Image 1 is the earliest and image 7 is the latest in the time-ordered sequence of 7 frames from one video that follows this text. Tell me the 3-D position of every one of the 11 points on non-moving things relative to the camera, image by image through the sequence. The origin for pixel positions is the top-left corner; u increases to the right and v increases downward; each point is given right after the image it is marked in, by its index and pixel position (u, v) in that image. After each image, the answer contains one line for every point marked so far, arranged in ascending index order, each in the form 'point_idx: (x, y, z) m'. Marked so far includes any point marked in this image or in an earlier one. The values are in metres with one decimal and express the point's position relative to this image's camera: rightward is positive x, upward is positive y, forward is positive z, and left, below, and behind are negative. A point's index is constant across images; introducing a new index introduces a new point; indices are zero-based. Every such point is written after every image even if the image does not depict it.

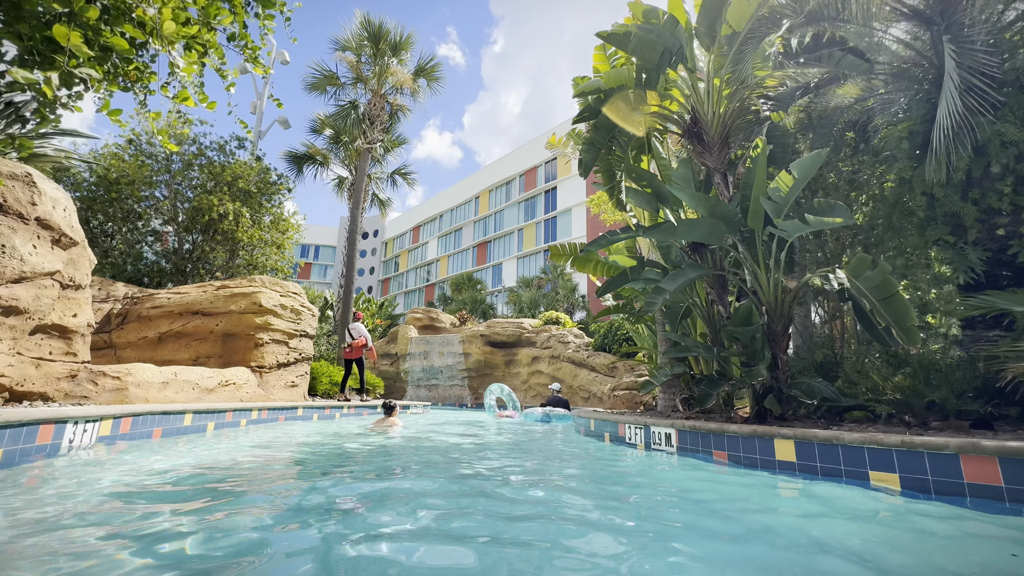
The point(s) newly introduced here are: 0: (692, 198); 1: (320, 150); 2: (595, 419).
0: (+2.1, +1.1, +5.2) m
1: (-7.1, +5.0, +16.5) m
2: (+1.3, -1.9, +6.4) m
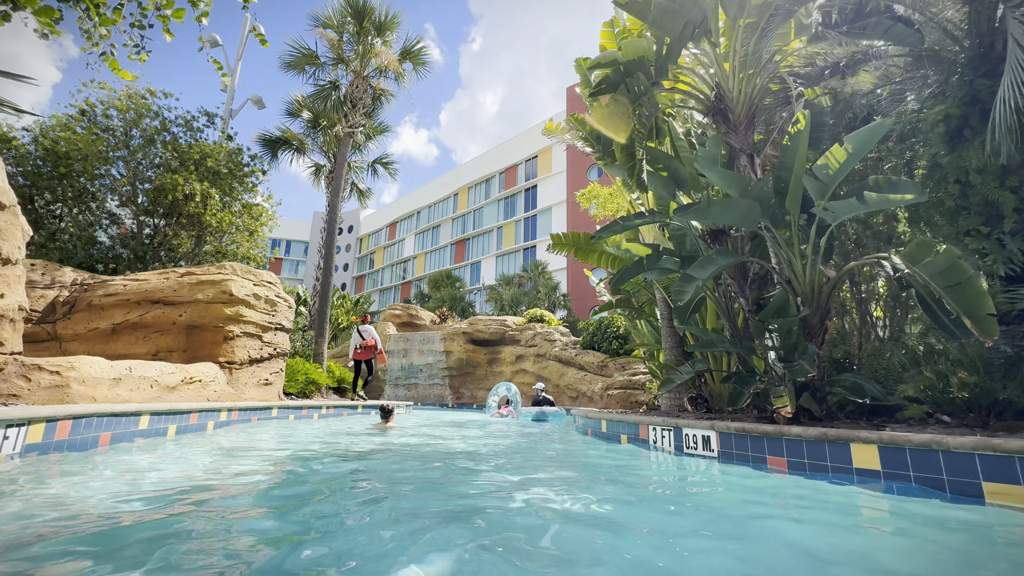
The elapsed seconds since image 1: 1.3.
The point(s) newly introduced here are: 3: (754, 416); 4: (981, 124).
0: (+2.2, +1.2, +4.8) m
1: (-7.5, +5.3, +15.5) m
2: (+1.3, -1.7, +5.9) m
3: (+2.8, -1.5, +5.2) m
4: (+5.4, +1.9, +5.2) m
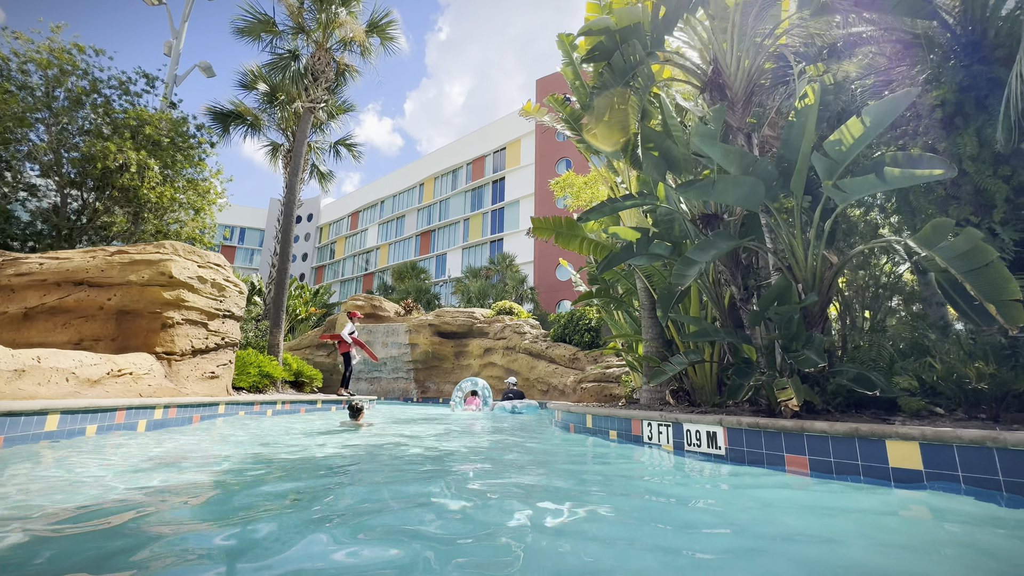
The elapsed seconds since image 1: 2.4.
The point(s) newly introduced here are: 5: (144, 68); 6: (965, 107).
0: (+2.1, +1.3, +4.4) m
1: (-8.4, +5.7, +14.3) m
2: (+1.1, -1.6, +5.5) m
3: (+2.6, -1.3, +4.9) m
4: (+5.2, +2.0, +5.1) m
5: (-9.1, +5.5, +11.2) m
6: (+5.1, +2.0, +5.1) m
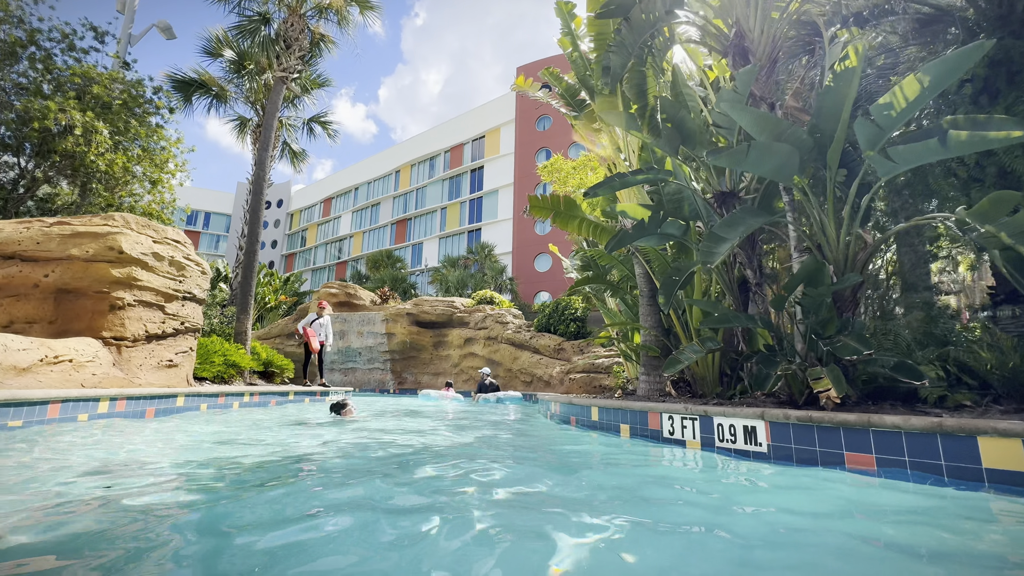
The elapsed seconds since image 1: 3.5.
0: (+2.2, +1.5, +4.0) m
1: (-8.7, +6.2, +13.2) m
2: (+1.0, -1.3, +5.0) m
3: (+2.6, -1.1, +4.6) m
4: (+5.3, +2.1, +4.8) m
5: (-9.4, +5.9, +10.0) m
6: (+5.2, +2.2, +4.8) m
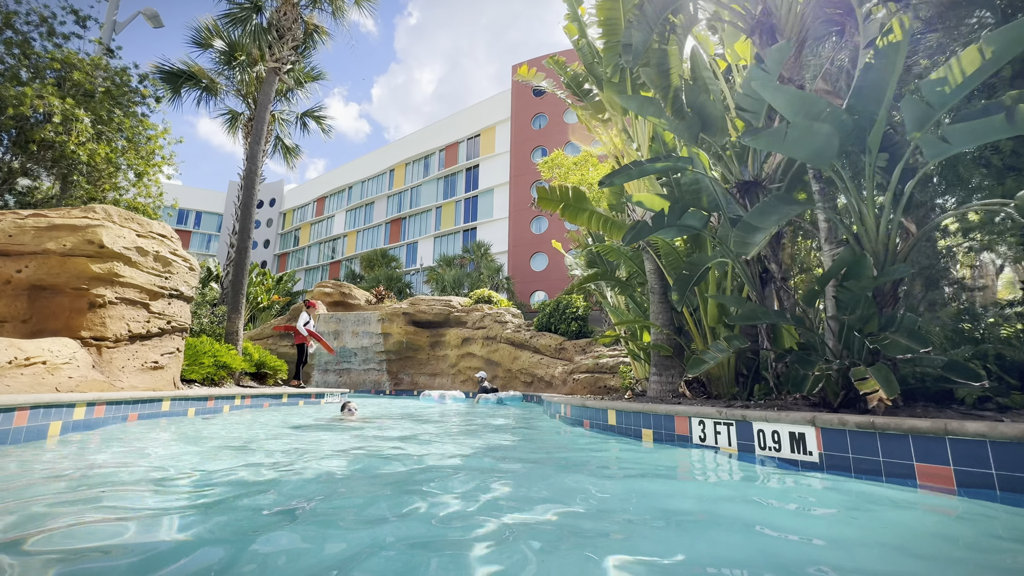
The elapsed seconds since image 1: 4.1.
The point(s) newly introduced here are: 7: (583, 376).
0: (+2.3, +1.6, +3.7) m
1: (-8.7, +6.2, +12.8) m
2: (+1.2, -1.3, +4.7) m
3: (+2.8, -1.1, +4.3) m
4: (+5.4, +2.2, +4.6) m
5: (-9.3, +6.0, +9.6) m
6: (+5.3, +2.2, +4.5) m
7: (+1.7, -2.2, +10.9) m
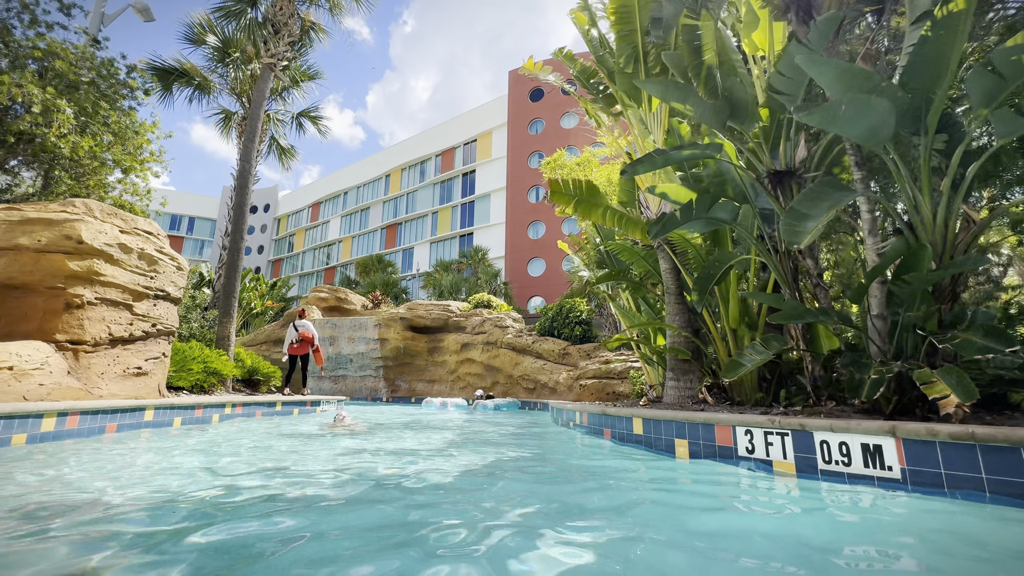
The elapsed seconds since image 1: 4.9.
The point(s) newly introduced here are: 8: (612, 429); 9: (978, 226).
0: (+2.5, +1.6, +3.4) m
1: (-8.7, +6.1, +12.4) m
2: (+1.3, -1.3, +4.3) m
3: (+2.9, -1.1, +3.9) m
4: (+5.6, +2.2, +4.3) m
5: (-9.2, +5.9, +9.2) m
6: (+5.4, +2.3, +4.3) m
7: (+1.8, -2.2, +10.5) m
8: (+1.1, -1.6, +5.0) m
9: (+3.5, +0.5, +3.4) m
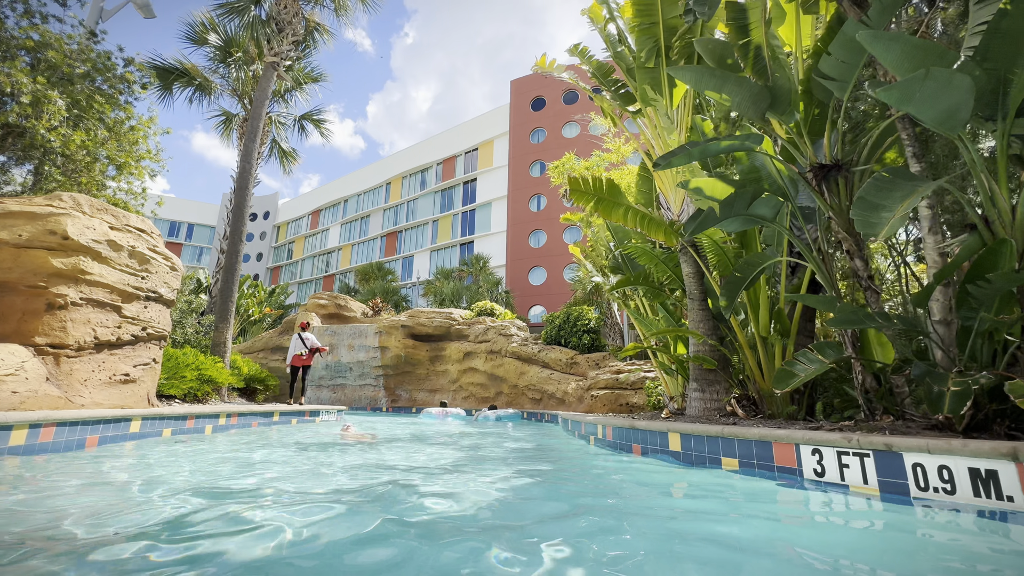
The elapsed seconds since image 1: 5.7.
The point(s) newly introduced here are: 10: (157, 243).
0: (+2.7, +1.6, +3.0) m
1: (-8.4, +6.0, +12.1) m
2: (+1.5, -1.3, +3.9) m
3: (+3.1, -1.1, +3.5) m
4: (+5.8, +2.2, +3.9) m
5: (-9.0, +5.9, +8.9) m
6: (+5.7, +2.2, +3.9) m
7: (+2.0, -2.4, +10.1) m
8: (+1.3, -1.6, +4.6) m
9: (+3.8, +0.5, +3.1) m
10: (-4.7, +0.6, +5.9) m
